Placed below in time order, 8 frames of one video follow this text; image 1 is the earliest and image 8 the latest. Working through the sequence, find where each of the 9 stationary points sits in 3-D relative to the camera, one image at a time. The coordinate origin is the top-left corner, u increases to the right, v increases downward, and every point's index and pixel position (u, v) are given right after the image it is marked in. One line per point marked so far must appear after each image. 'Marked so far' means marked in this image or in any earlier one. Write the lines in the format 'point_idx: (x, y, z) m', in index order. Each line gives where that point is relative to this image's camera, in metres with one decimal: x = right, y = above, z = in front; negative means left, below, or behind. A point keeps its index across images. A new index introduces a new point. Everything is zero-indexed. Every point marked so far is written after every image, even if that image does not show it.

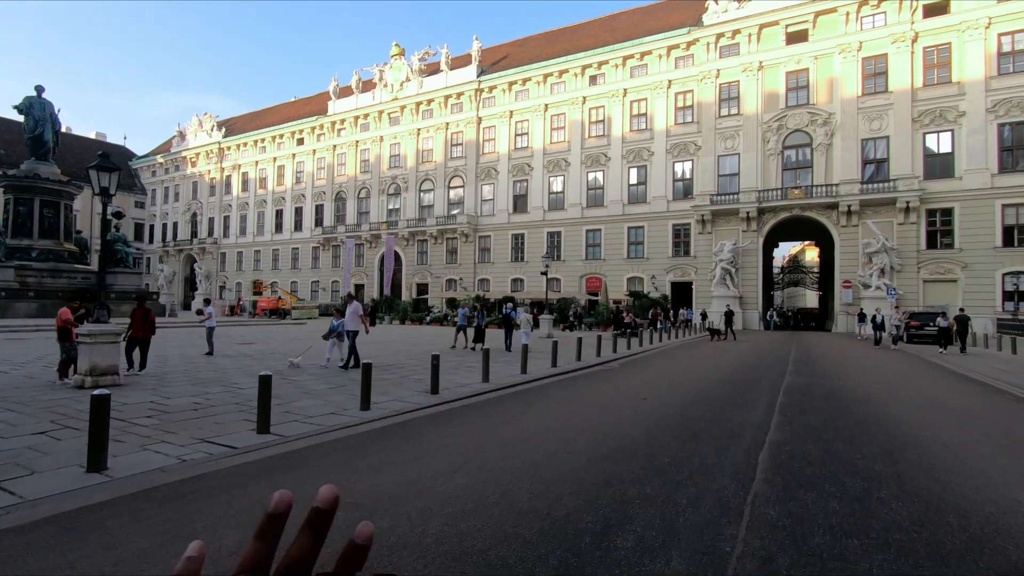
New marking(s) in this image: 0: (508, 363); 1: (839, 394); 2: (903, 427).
0: (-0.1, -1.9, +13.3) m
1: (+5.6, -1.9, +9.3) m
2: (+4.9, -1.8, +6.7) m
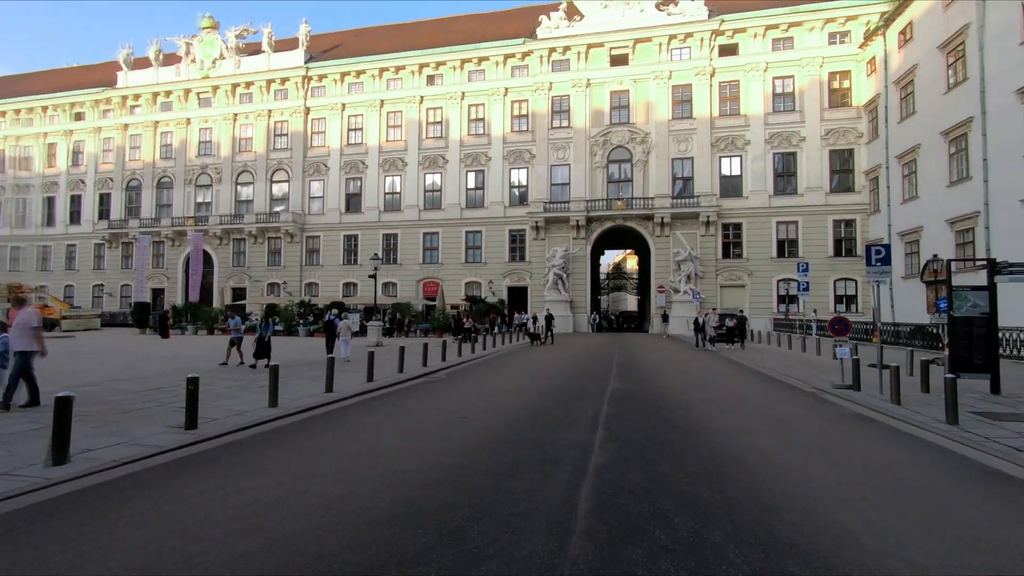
0: (-4.2, -1.9, +11.4) m
1: (+2.5, -1.9, +9.1) m
2: (+2.5, -1.8, +6.4) m
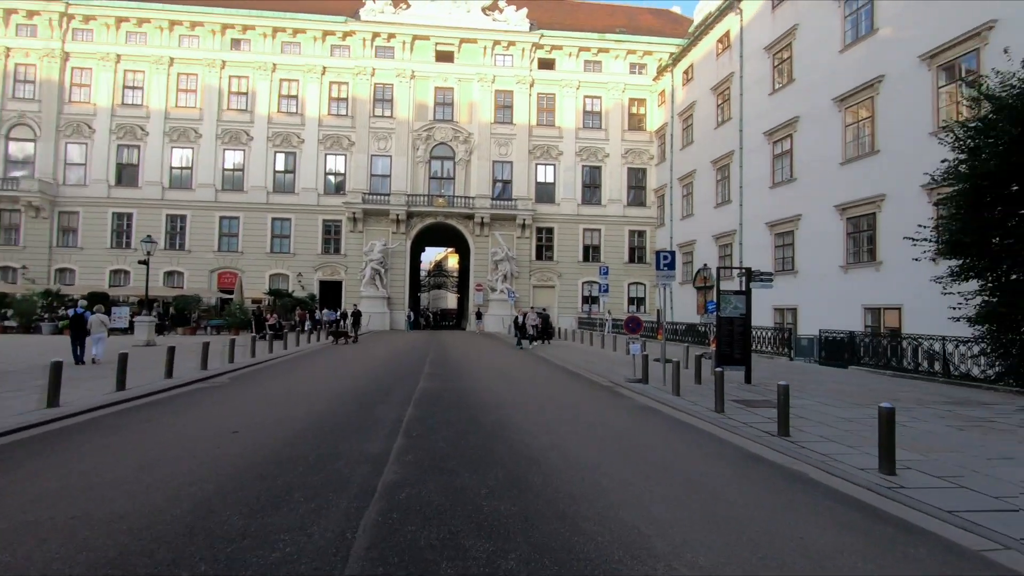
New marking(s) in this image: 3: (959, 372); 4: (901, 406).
0: (-7.7, -1.7, +8.8) m
1: (-0.7, -1.8, +8.8) m
2: (+0.1, -1.7, +6.2) m
3: (+10.8, -2.0, +13.1) m
4: (+6.5, -2.0, +9.0) m
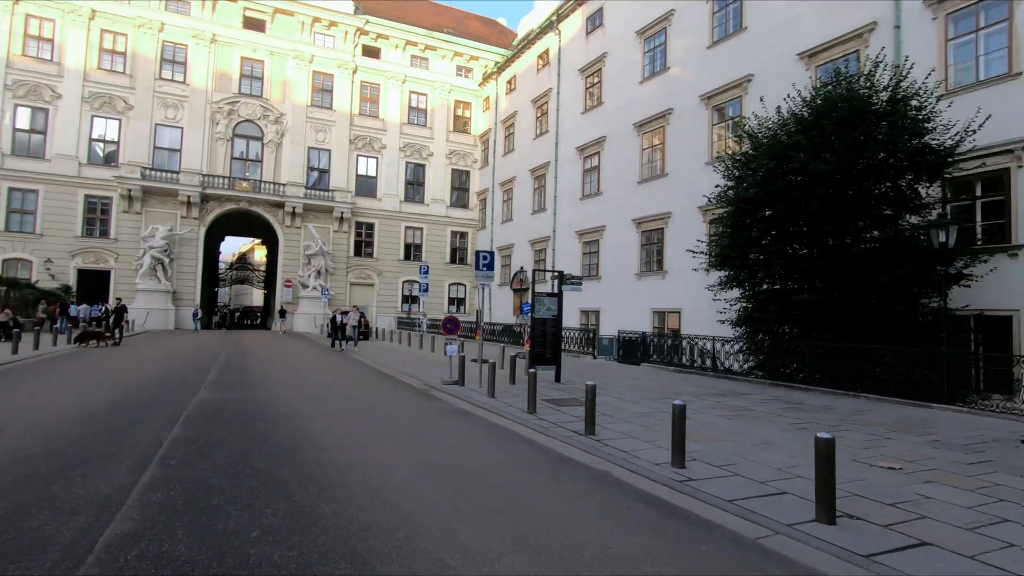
0: (-10.2, -1.4, +5.3) m
1: (-3.6, -1.7, +7.5) m
2: (-1.9, -1.7, +5.4) m
3: (+6.0, -2.2, +15.3) m
4: (+3.2, -2.1, +10.0) m
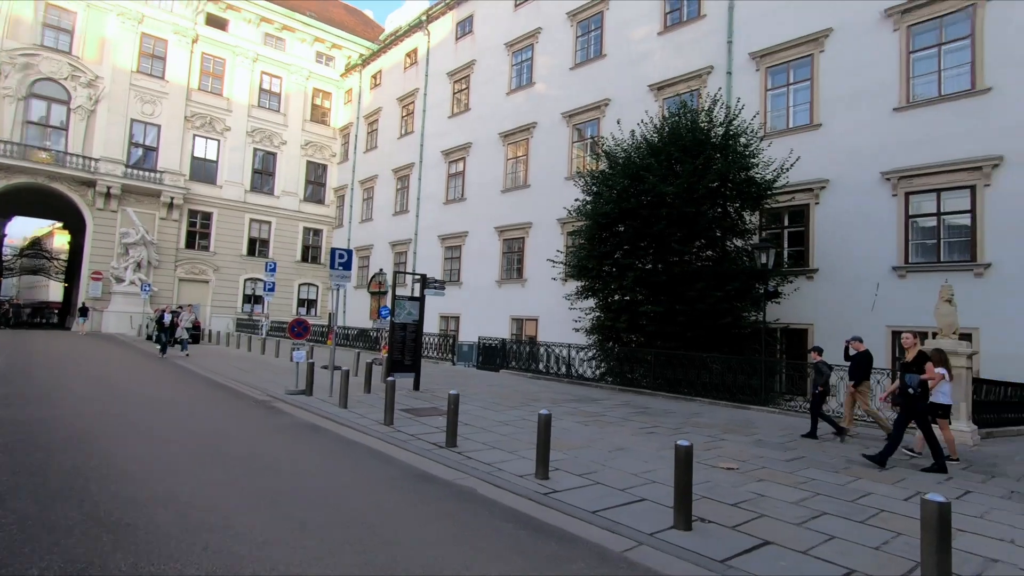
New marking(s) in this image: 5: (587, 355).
0: (-11.1, -1.0, +2.1) m
1: (-5.3, -1.6, +6.0) m
2: (-3.2, -1.6, +4.3) m
3: (+1.9, -2.5, +15.9) m
4: (+0.6, -2.2, +10.1) m
5: (+2.2, -1.9, +15.6) m
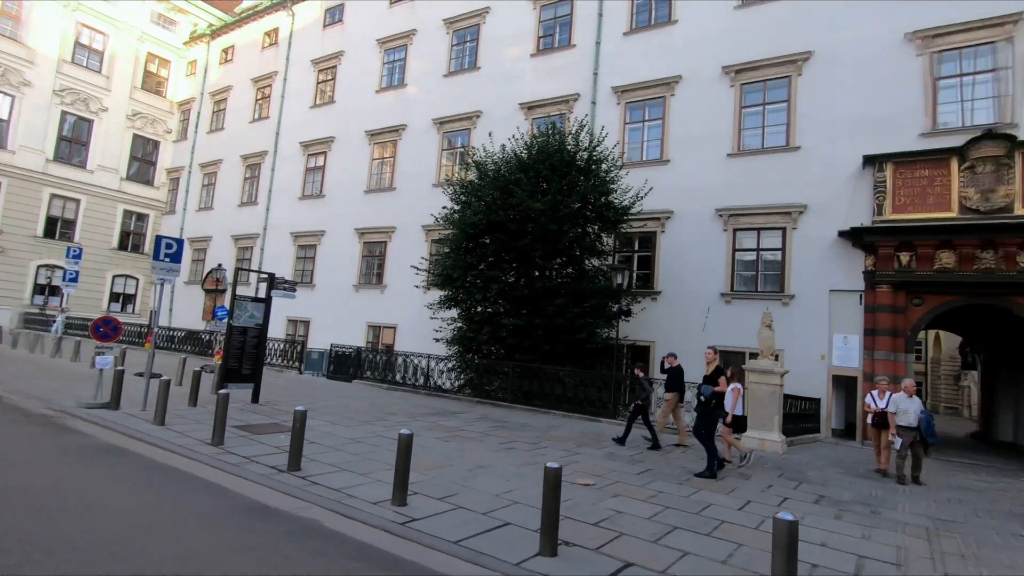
0: (-11.1, -0.4, -1.2) m
1: (-6.6, -1.4, +4.1) m
2: (-4.1, -1.5, +3.0) m
3: (-2.2, -2.8, +15.5) m
4: (-2.0, -2.3, +9.6) m
5: (-1.8, -2.2, +15.3) m
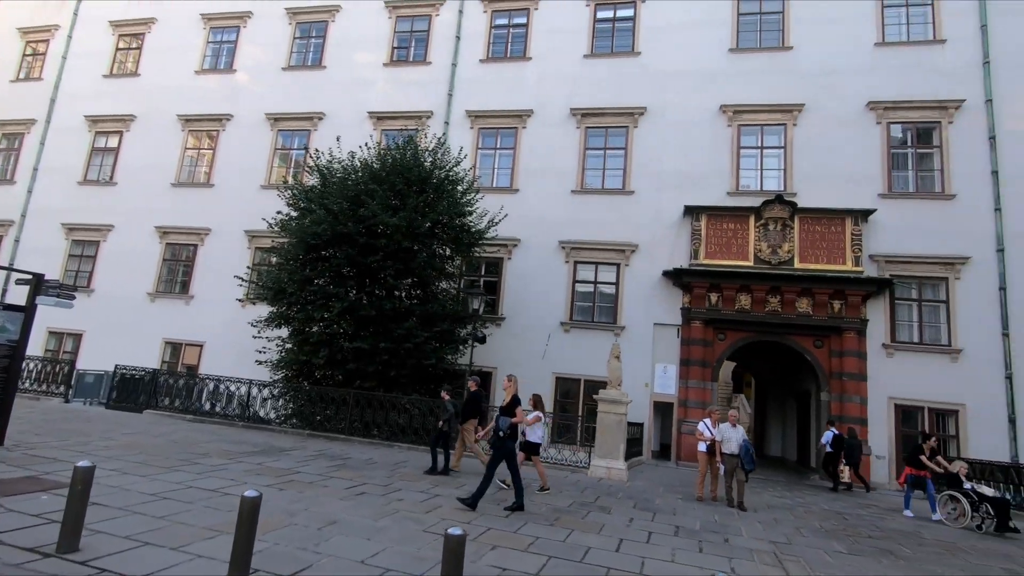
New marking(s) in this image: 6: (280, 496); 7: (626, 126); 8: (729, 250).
0: (-9.5, +0.2, -5.1) m
1: (-6.9, -1.2, +1.2) m
2: (-4.2, -1.4, +1.0) m
3: (-6.4, -3.1, +13.4) m
4: (-4.3, -2.6, +7.8) m
5: (-6.0, -2.6, +13.3) m
6: (-2.7, -2.5, +6.4) m
7: (+3.9, +5.5, +18.4) m
8: (+6.6, +1.2, +16.5) m
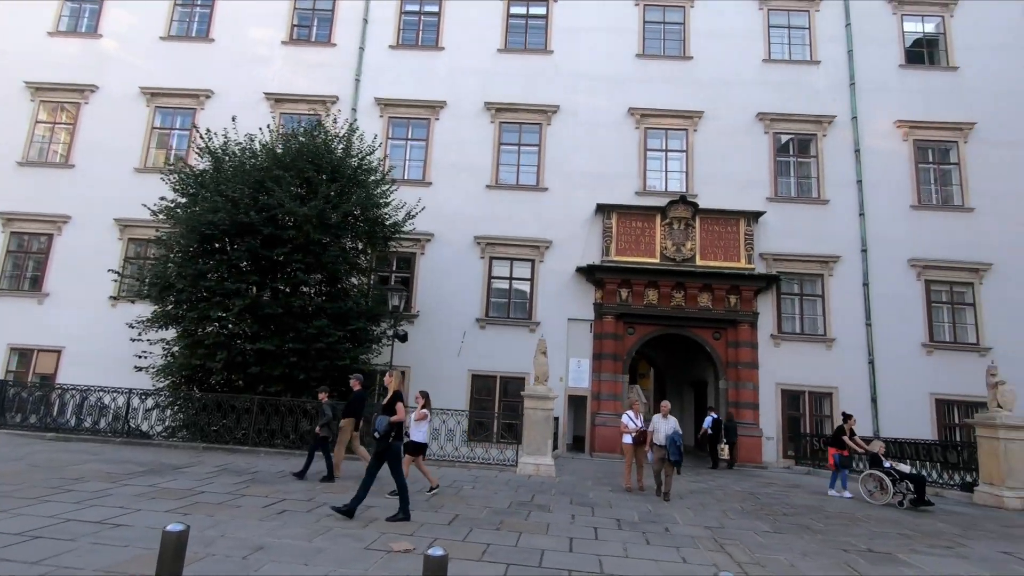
0: (-7.8, +0.2, -7.1) m
1: (-6.5, -1.1, -0.3) m
2: (-3.8, -1.3, 0.0) m
3: (-8.3, -3.0, +11.7) m
4: (-5.2, -2.5, +6.6) m
5: (-7.8, -2.5, +11.7) m
6: (-3.3, -2.4, +5.5) m
7: (+0.9, +5.7, +18.5) m
8: (+4.0, +1.3, +17.2) m
